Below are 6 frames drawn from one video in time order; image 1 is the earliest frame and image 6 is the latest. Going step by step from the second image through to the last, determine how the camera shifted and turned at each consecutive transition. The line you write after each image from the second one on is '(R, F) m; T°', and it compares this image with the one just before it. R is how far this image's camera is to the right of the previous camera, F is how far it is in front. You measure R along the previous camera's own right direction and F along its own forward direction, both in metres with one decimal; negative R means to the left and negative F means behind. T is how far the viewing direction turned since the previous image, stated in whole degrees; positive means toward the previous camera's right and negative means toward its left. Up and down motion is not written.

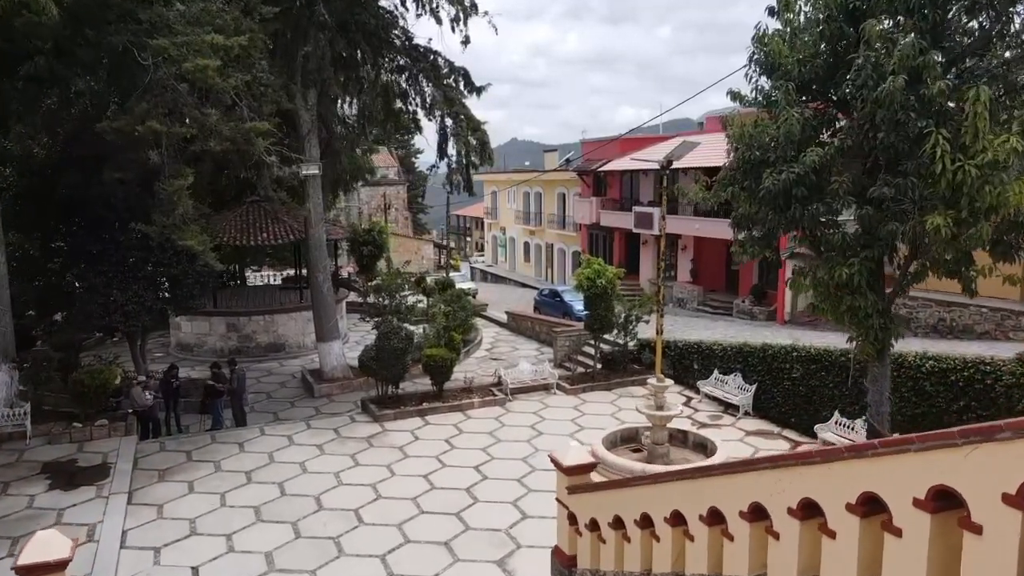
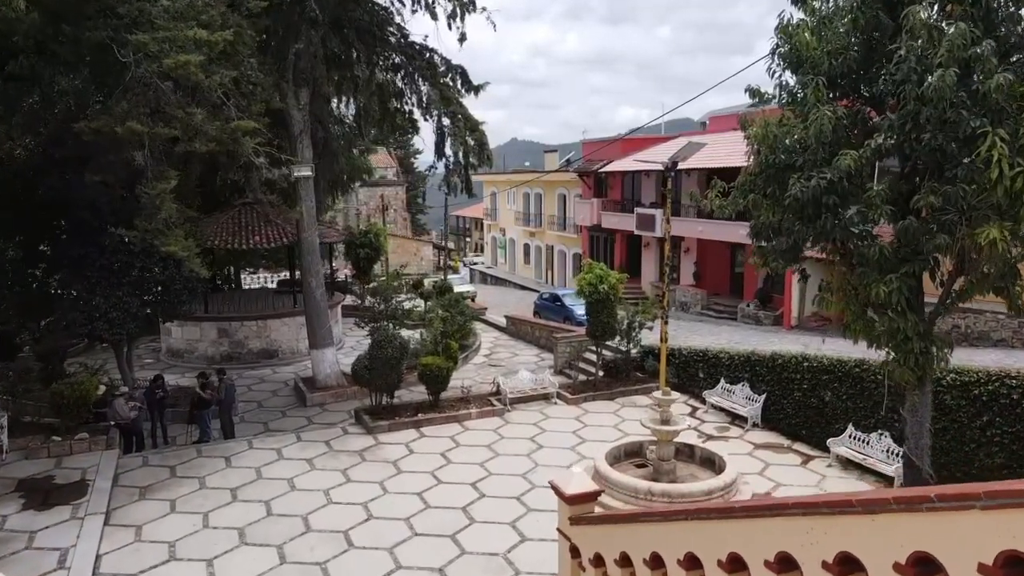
(0.0, +0.5) m; 0°
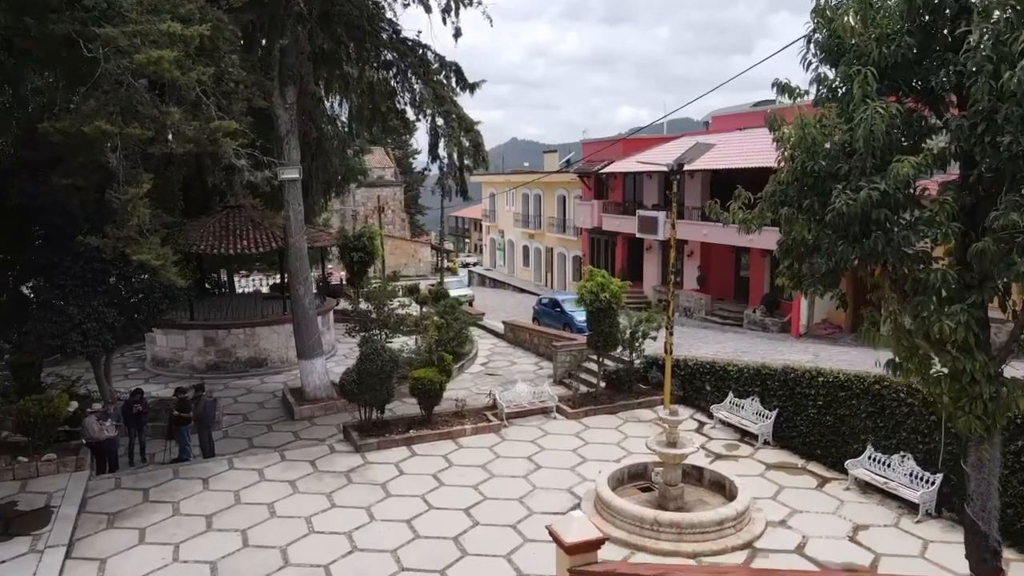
(+0.1, +0.7) m; 0°
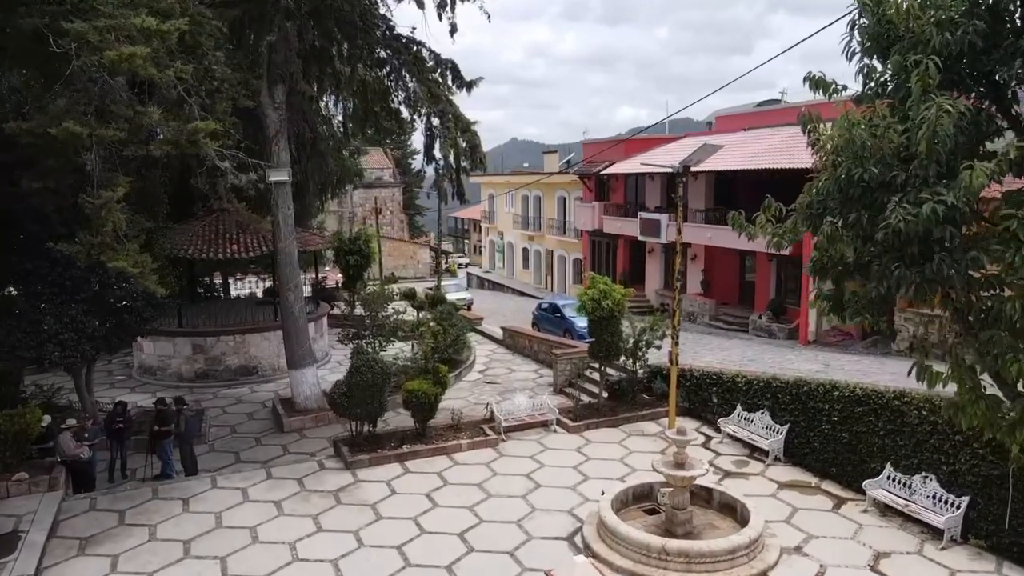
(0.0, +0.5) m; 0°
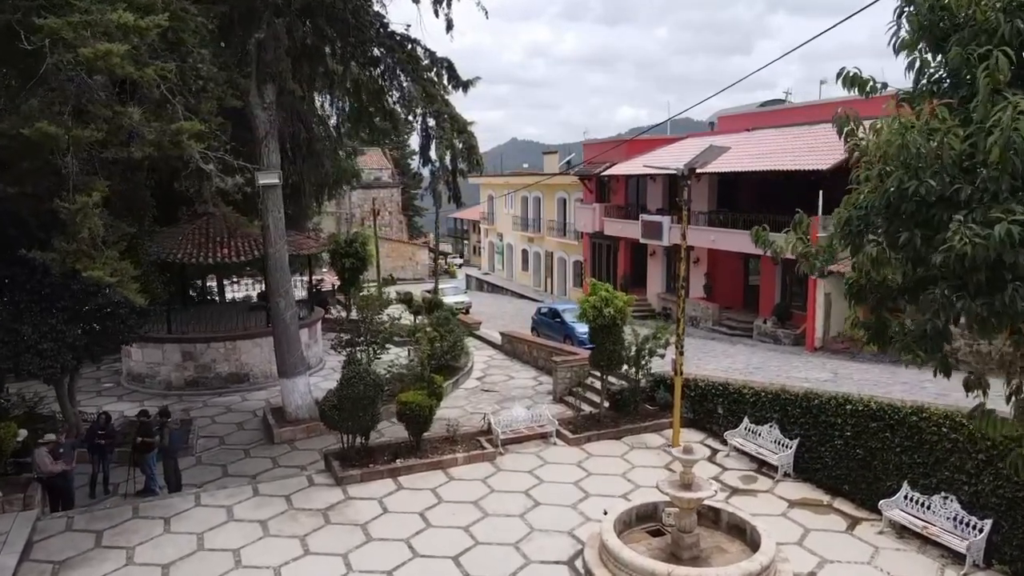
(0.0, +0.4) m; 0°
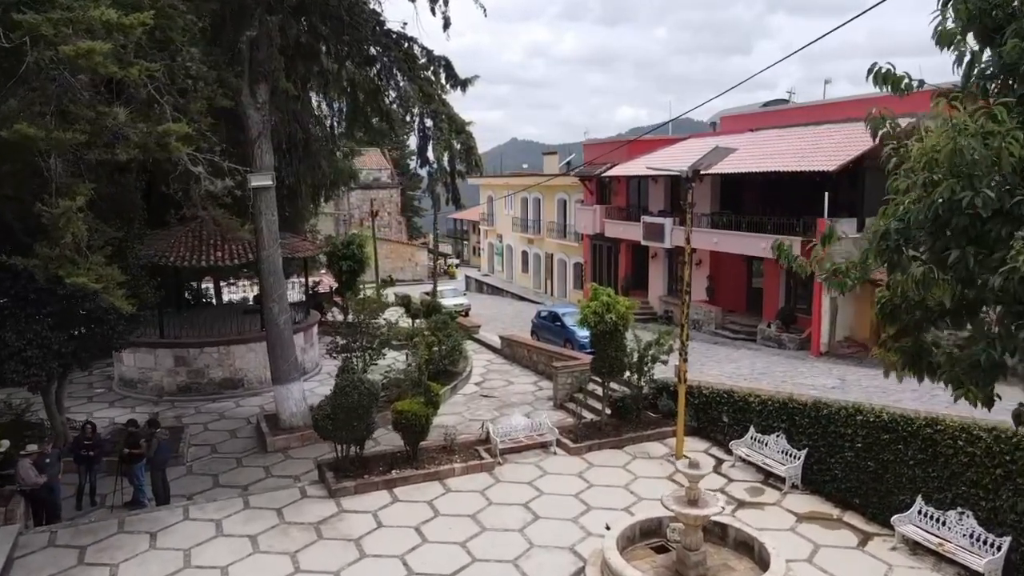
(0.0, +0.3) m; 0°
